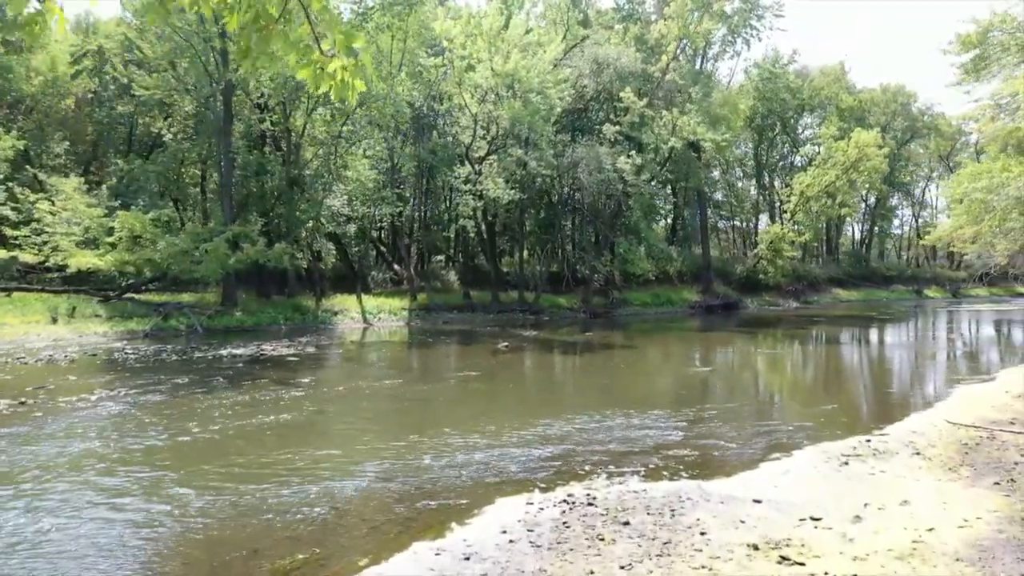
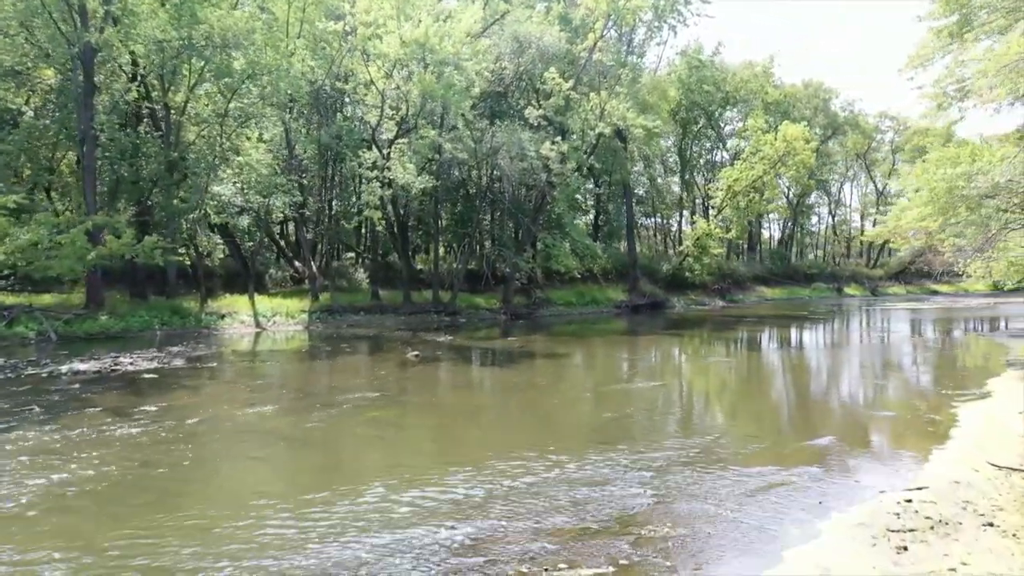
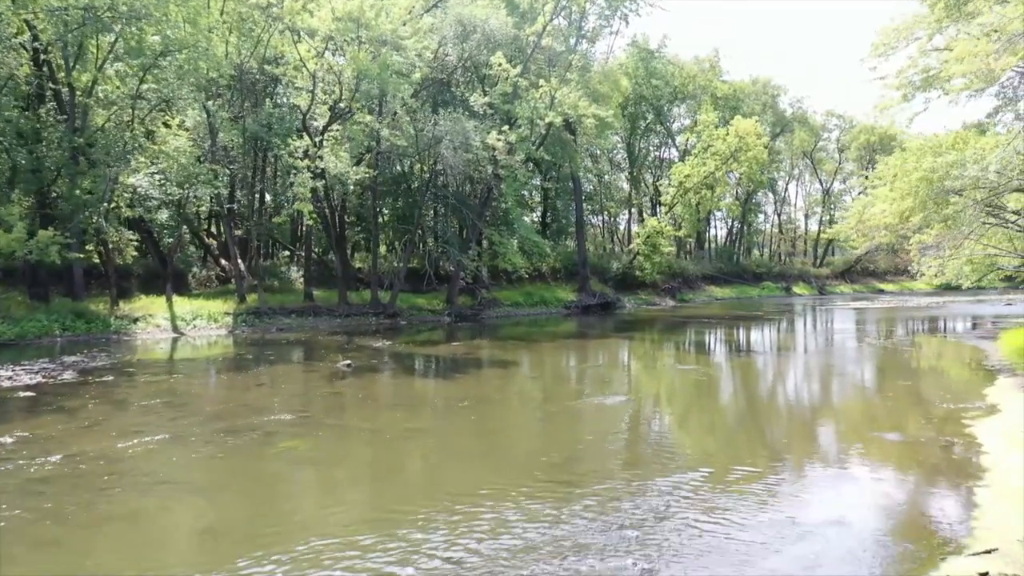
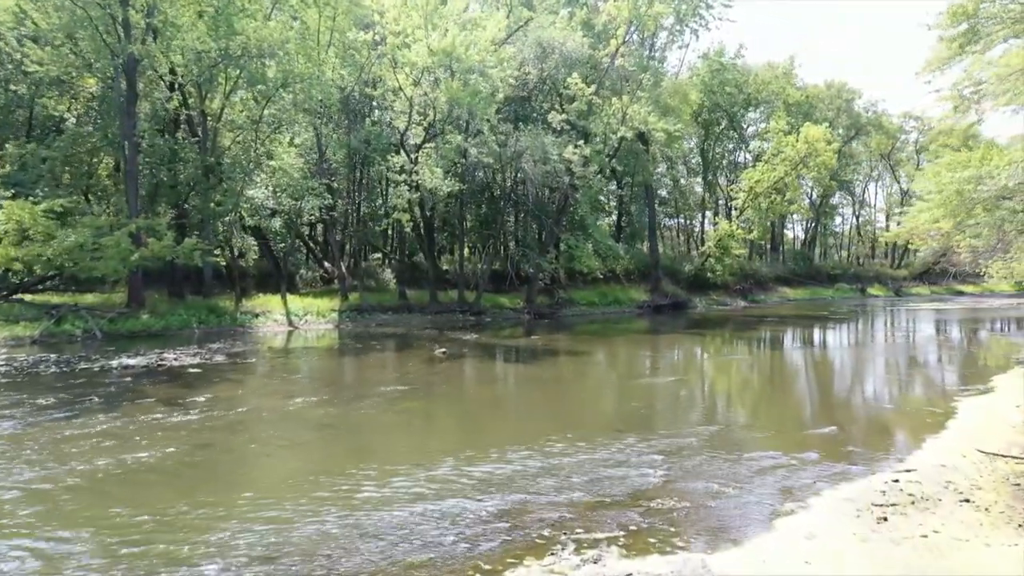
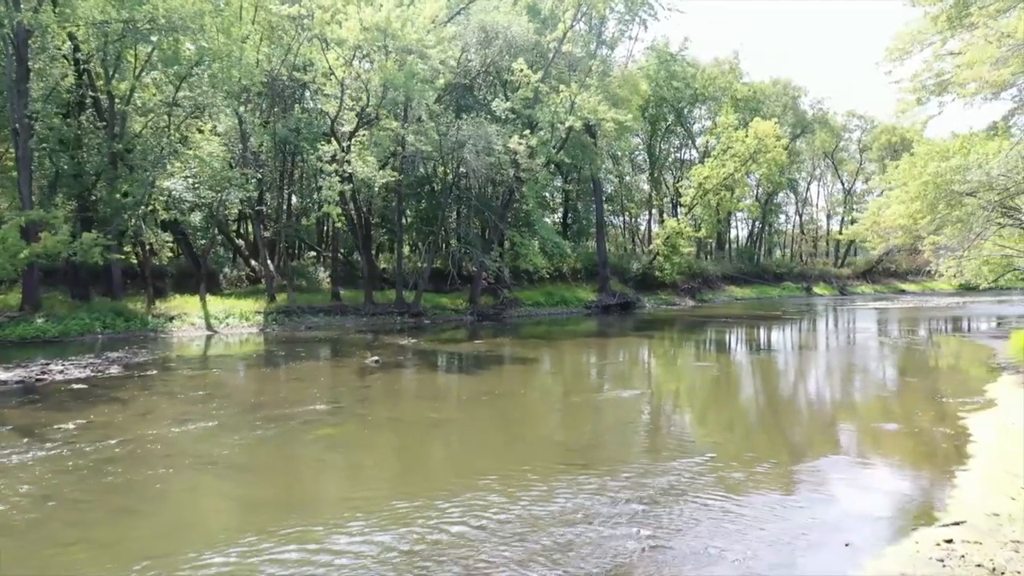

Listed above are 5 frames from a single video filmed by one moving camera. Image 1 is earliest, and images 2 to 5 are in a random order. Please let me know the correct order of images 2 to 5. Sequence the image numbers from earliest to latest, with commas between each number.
4, 2, 5, 3
